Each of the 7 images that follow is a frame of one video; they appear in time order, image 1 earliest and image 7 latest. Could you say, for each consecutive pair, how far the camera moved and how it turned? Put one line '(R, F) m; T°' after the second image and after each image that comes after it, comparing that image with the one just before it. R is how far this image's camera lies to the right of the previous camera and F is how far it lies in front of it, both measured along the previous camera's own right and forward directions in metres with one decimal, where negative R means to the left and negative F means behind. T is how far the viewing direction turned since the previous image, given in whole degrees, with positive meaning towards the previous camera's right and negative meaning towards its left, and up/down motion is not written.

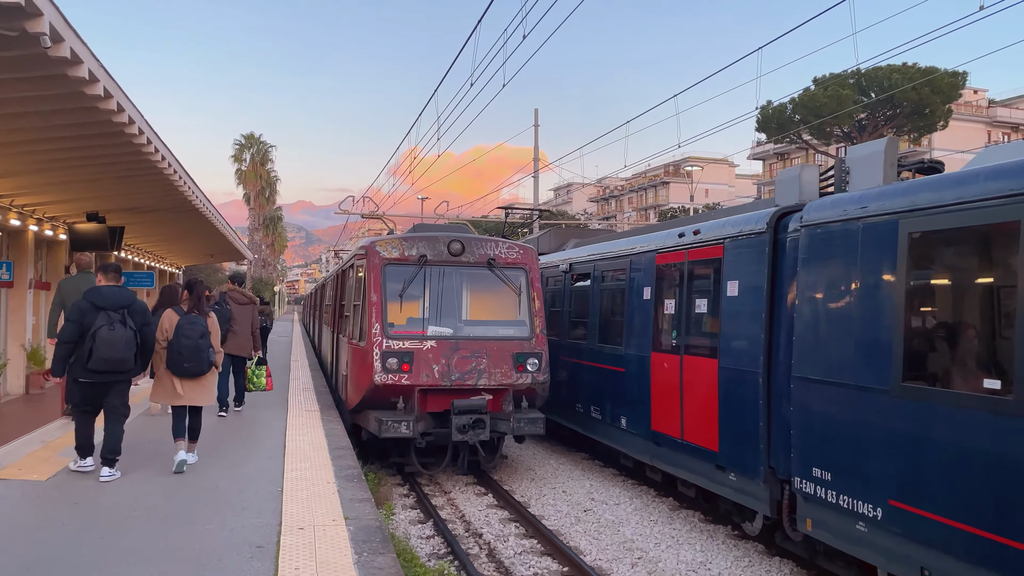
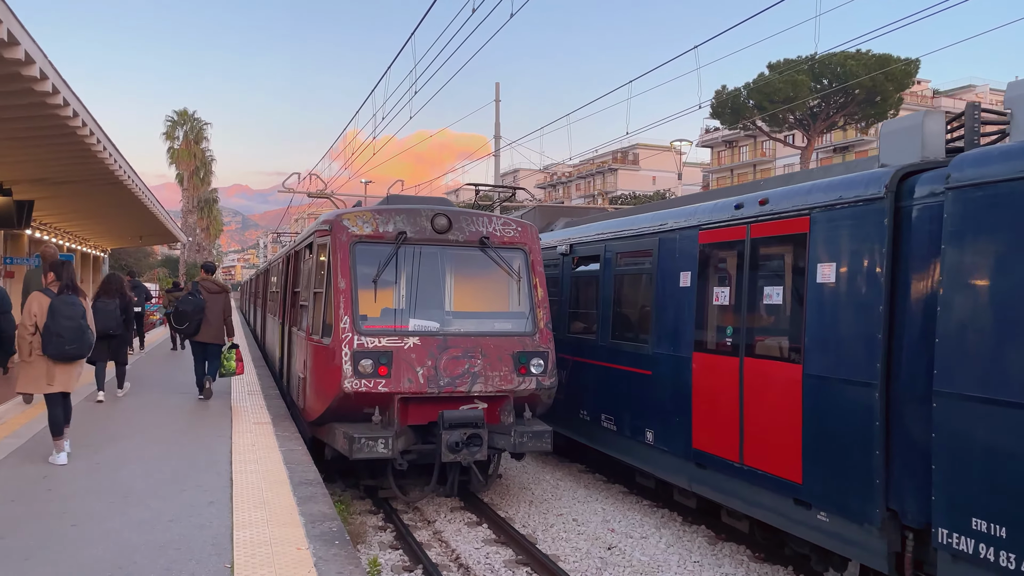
(-0.5, +1.6) m; +4°
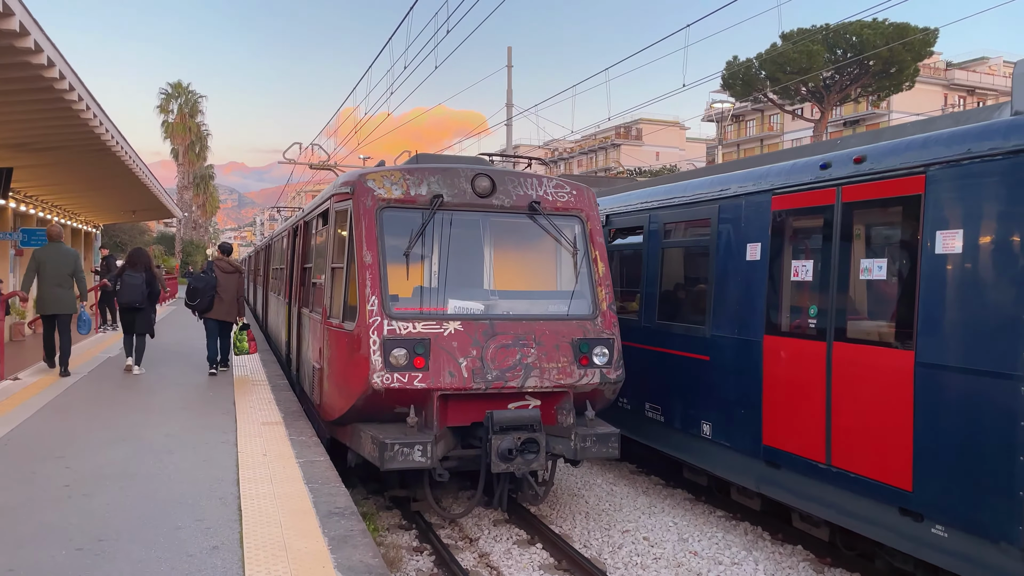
(-0.4, +1.2) m; 0°
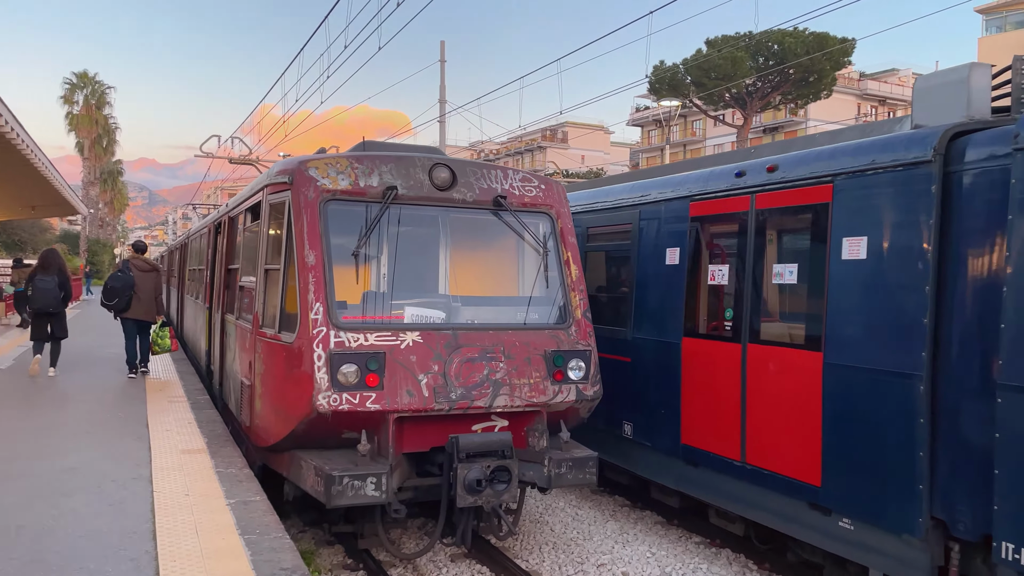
(-0.3, +0.7) m; +5°
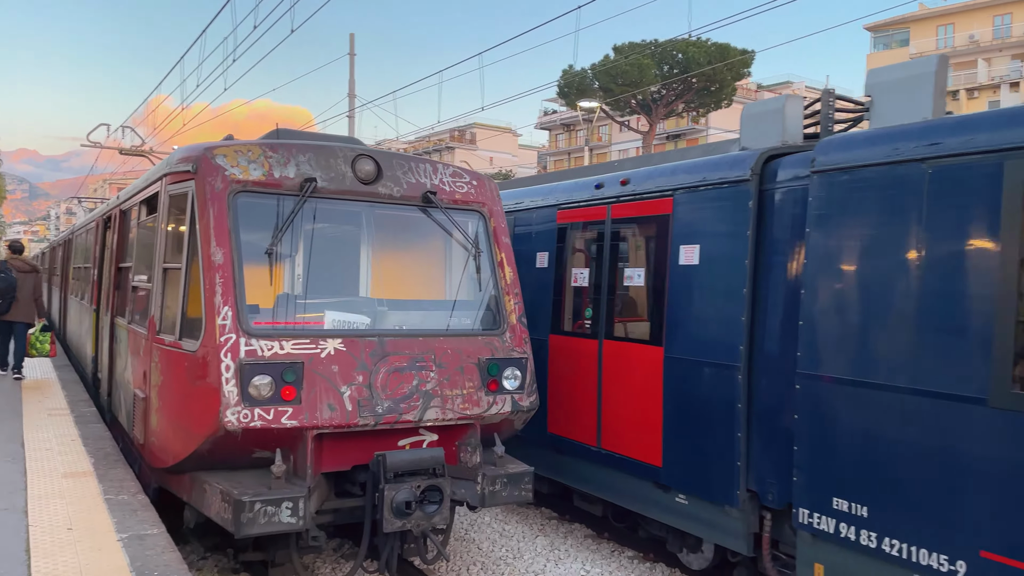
(-0.2, +0.4) m; +7°
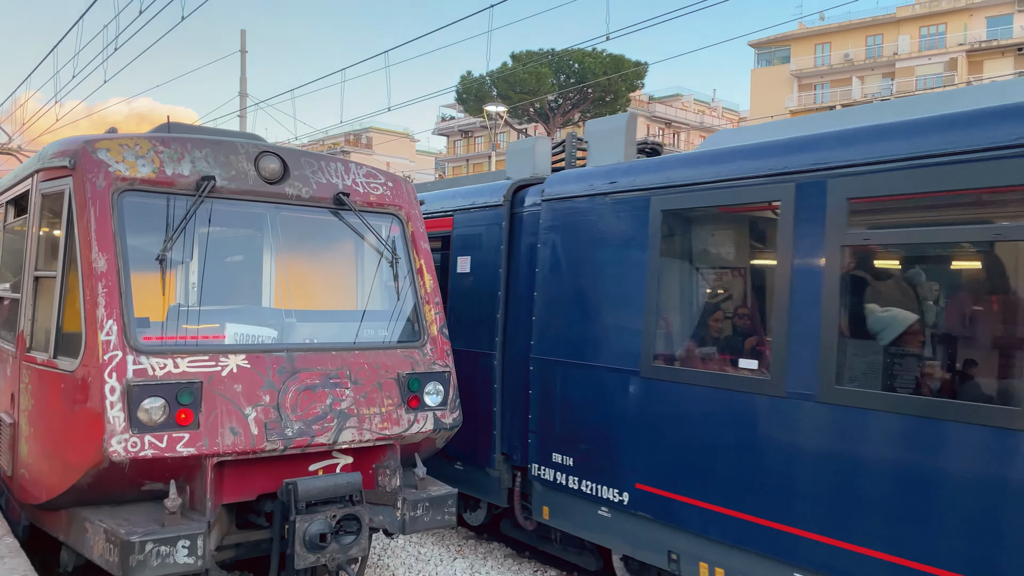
(-0.1, +0.3) m; +7°
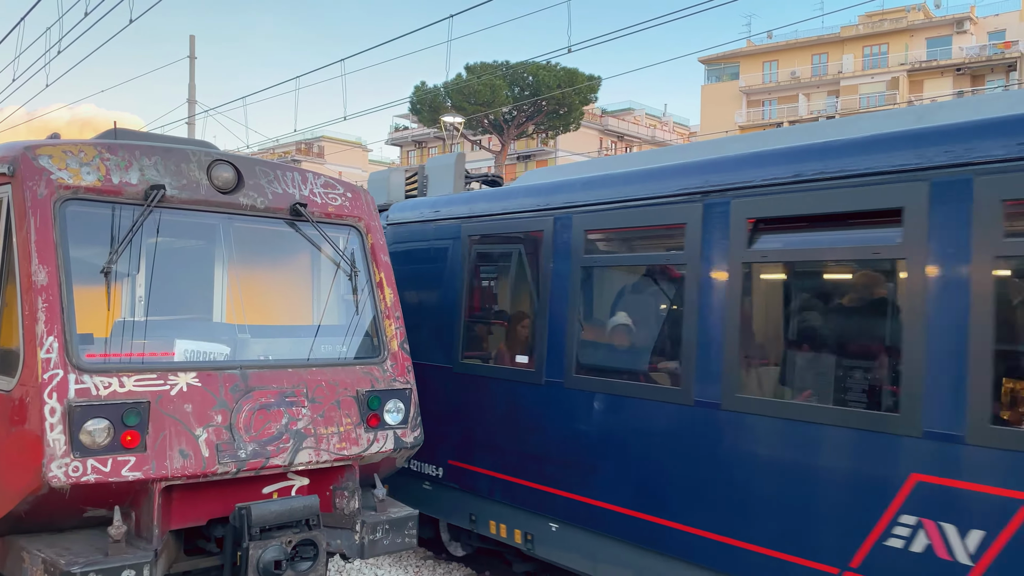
(-0.1, +0.1) m; +3°
